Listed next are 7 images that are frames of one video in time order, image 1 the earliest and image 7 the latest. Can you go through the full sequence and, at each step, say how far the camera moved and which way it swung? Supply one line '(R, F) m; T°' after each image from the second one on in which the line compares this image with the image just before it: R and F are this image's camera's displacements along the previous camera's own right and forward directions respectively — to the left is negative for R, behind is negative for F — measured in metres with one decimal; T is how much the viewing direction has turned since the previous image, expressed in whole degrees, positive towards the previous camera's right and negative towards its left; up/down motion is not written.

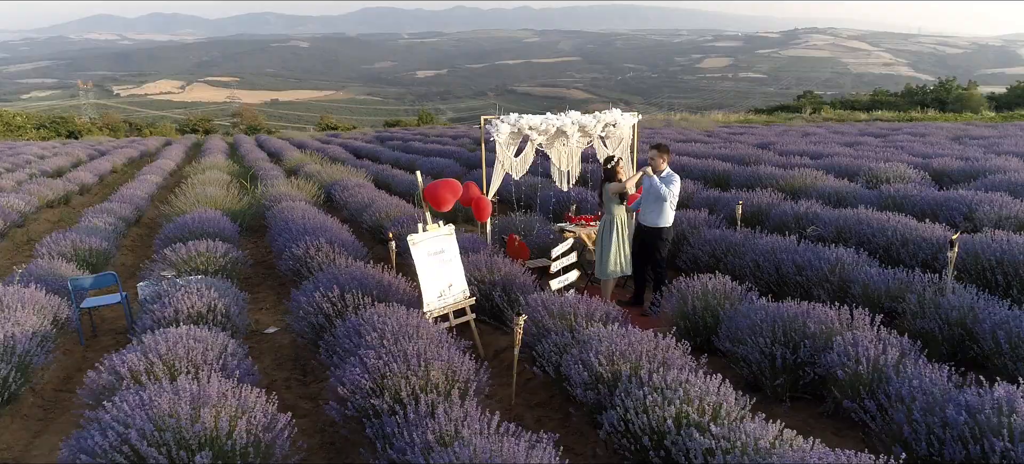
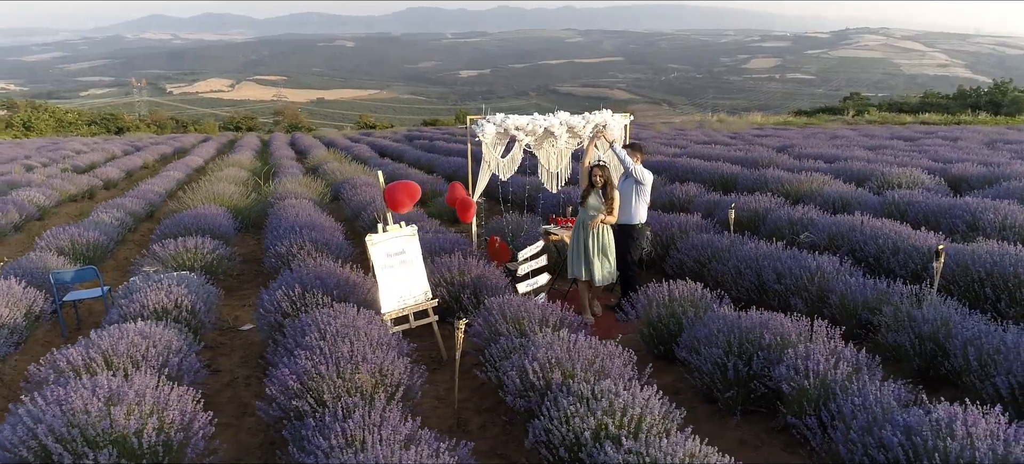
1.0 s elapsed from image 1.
(+0.4, +0.1) m; -3°
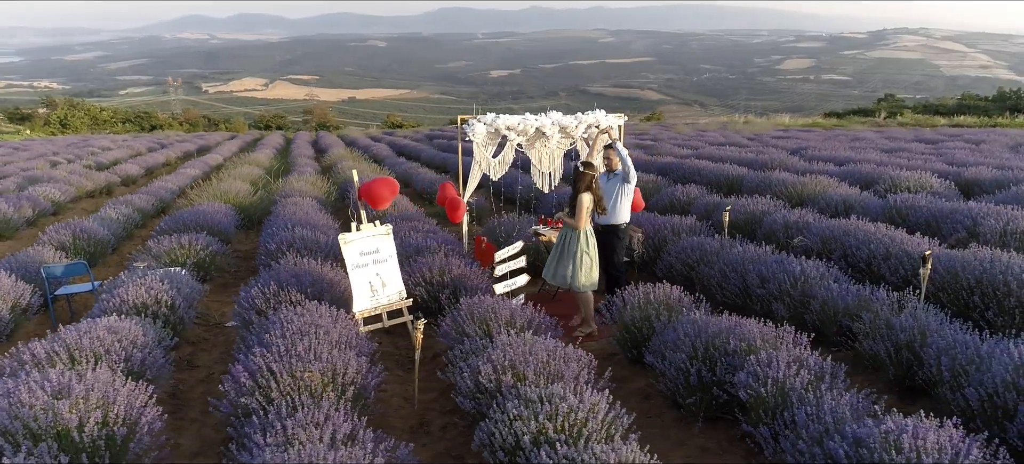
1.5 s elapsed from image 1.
(+0.2, 0.0) m; -2°
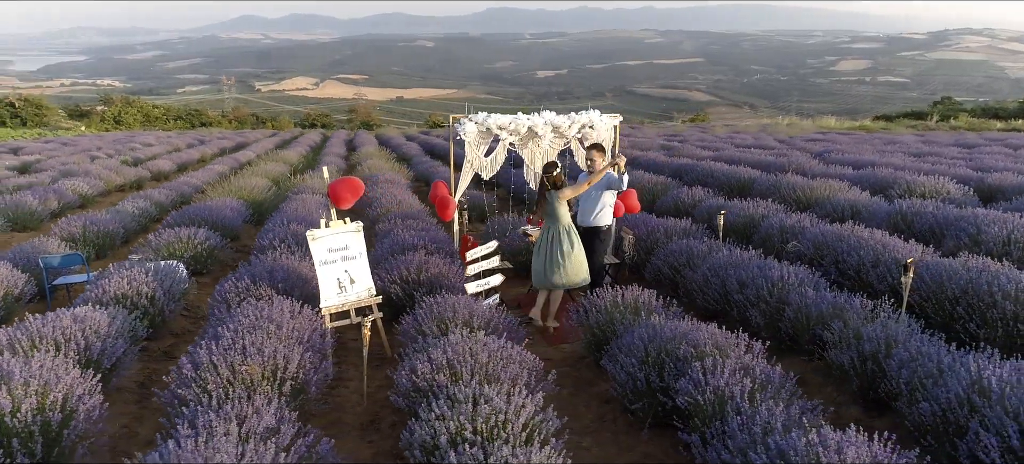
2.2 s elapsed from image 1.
(+0.3, 0.0) m; -3°
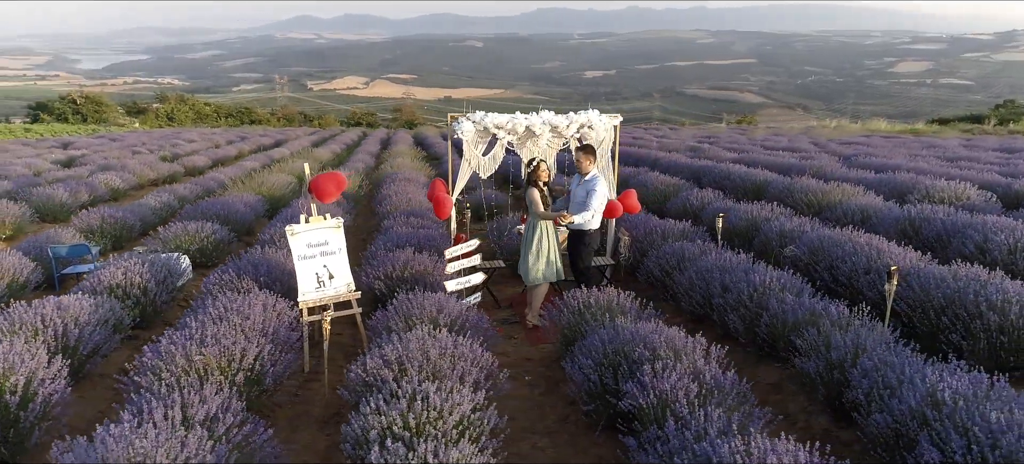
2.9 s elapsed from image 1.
(+0.3, 0.0) m; -4°
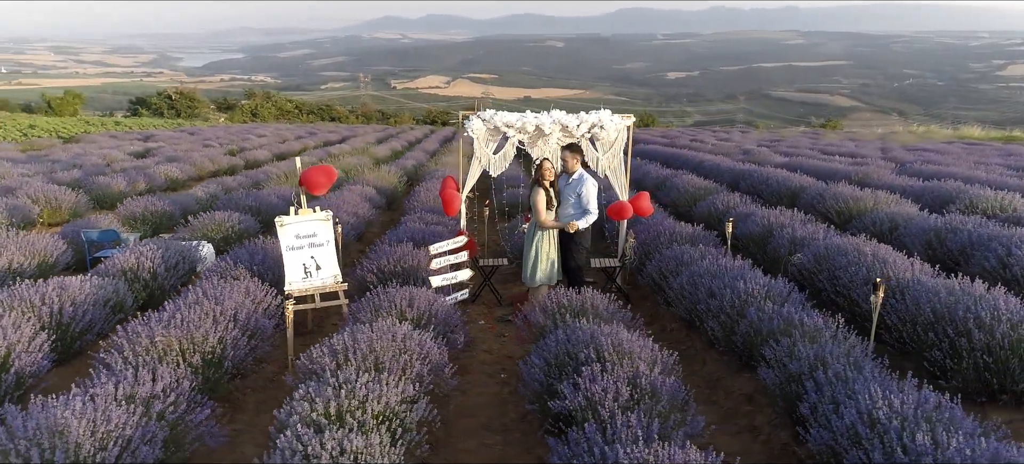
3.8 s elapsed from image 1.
(+0.4, 0.0) m; -6°
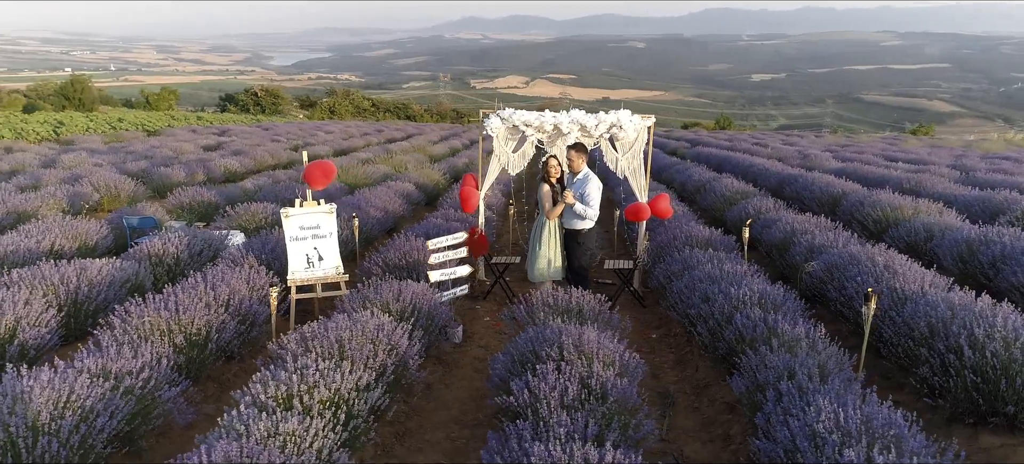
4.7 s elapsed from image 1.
(+0.4, 0.0) m; -6°
